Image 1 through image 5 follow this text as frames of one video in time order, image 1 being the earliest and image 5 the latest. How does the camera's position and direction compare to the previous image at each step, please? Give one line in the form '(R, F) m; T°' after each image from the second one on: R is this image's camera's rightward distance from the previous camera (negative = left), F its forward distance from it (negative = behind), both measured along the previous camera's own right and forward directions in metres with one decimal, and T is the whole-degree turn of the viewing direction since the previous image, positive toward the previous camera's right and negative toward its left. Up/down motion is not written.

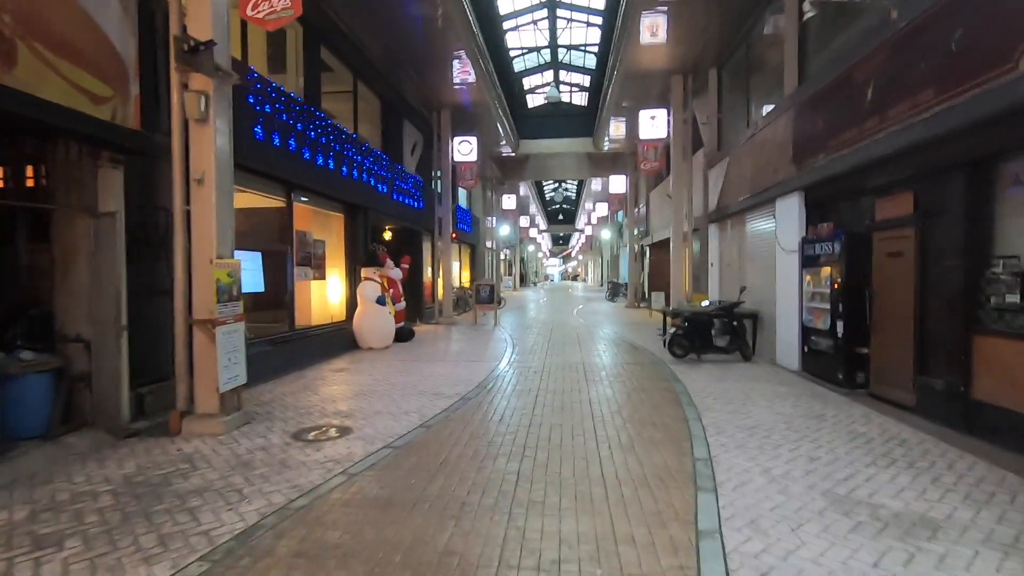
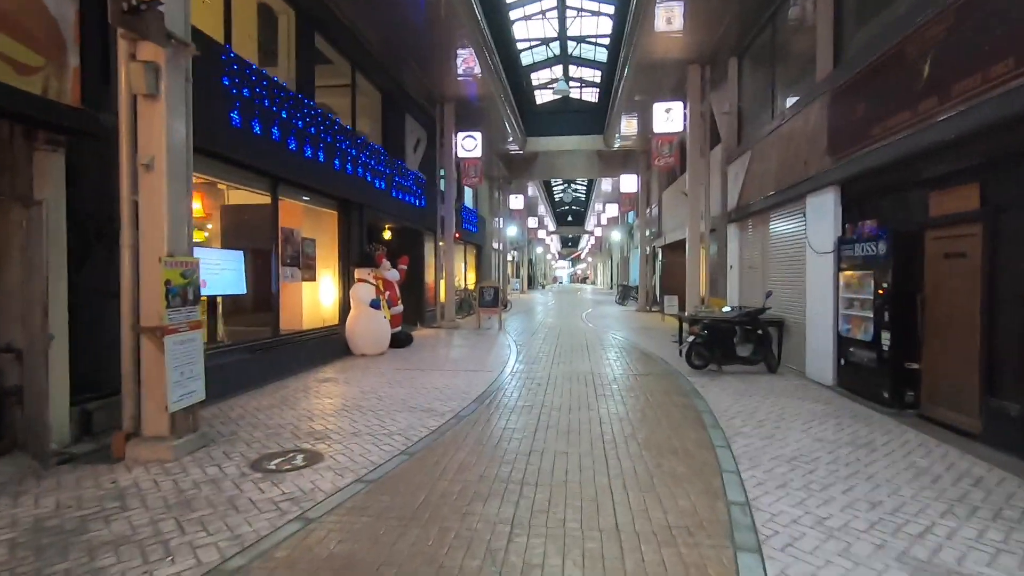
(+0.1, +0.8) m; -1°
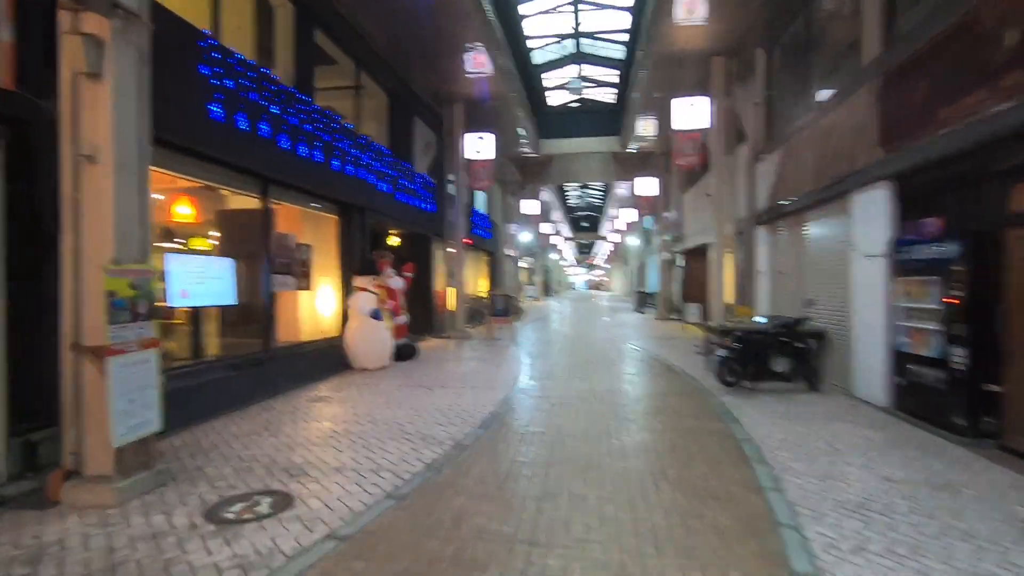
(+0.1, +0.8) m; -2°
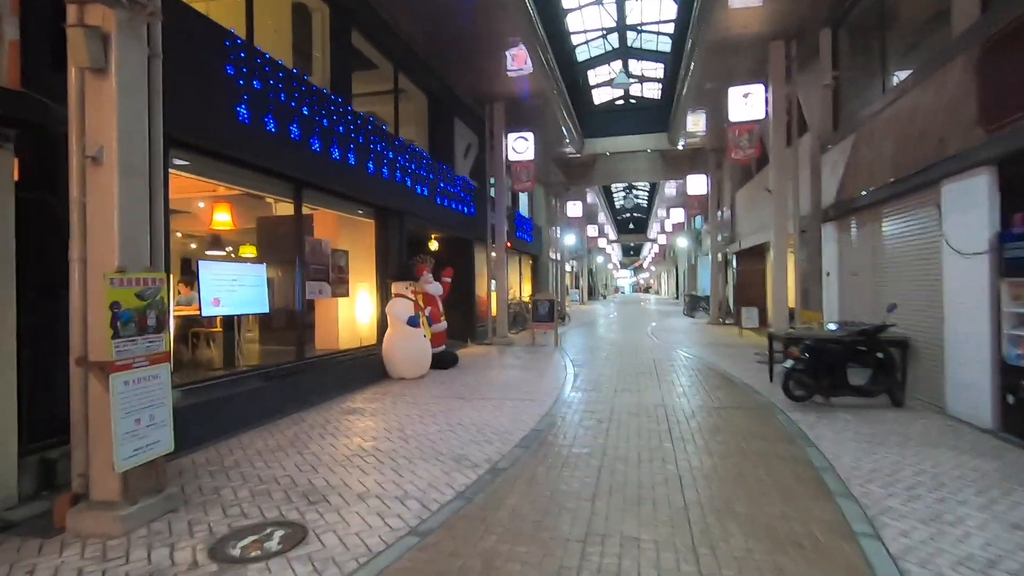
(0.0, +0.5) m; -5°
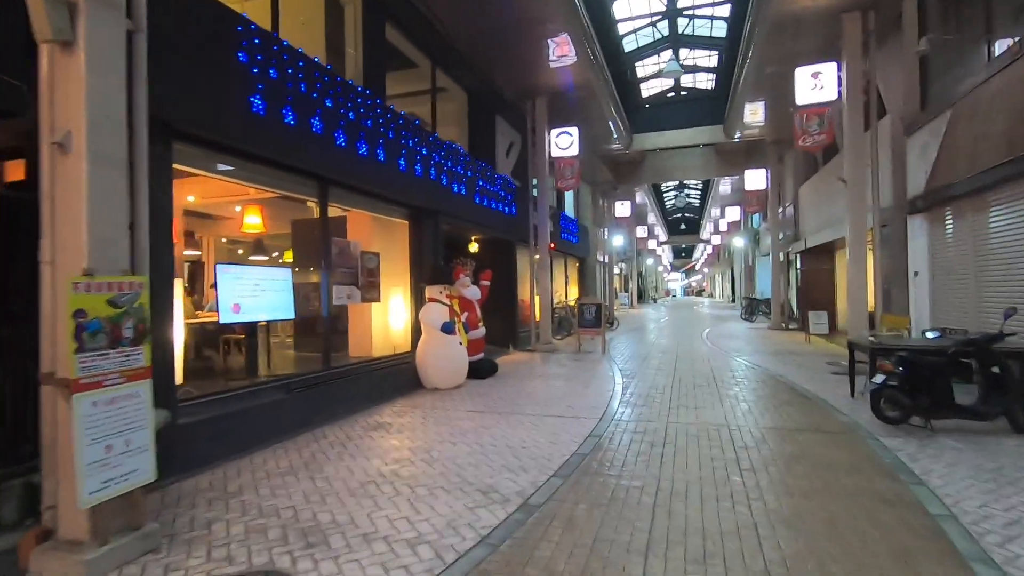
(+0.1, +0.7) m; -5°
